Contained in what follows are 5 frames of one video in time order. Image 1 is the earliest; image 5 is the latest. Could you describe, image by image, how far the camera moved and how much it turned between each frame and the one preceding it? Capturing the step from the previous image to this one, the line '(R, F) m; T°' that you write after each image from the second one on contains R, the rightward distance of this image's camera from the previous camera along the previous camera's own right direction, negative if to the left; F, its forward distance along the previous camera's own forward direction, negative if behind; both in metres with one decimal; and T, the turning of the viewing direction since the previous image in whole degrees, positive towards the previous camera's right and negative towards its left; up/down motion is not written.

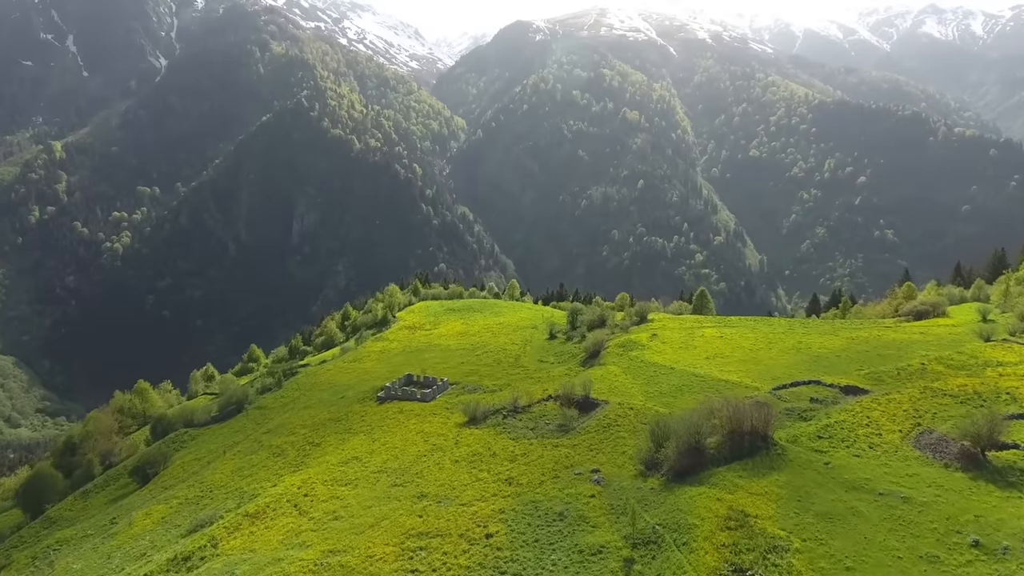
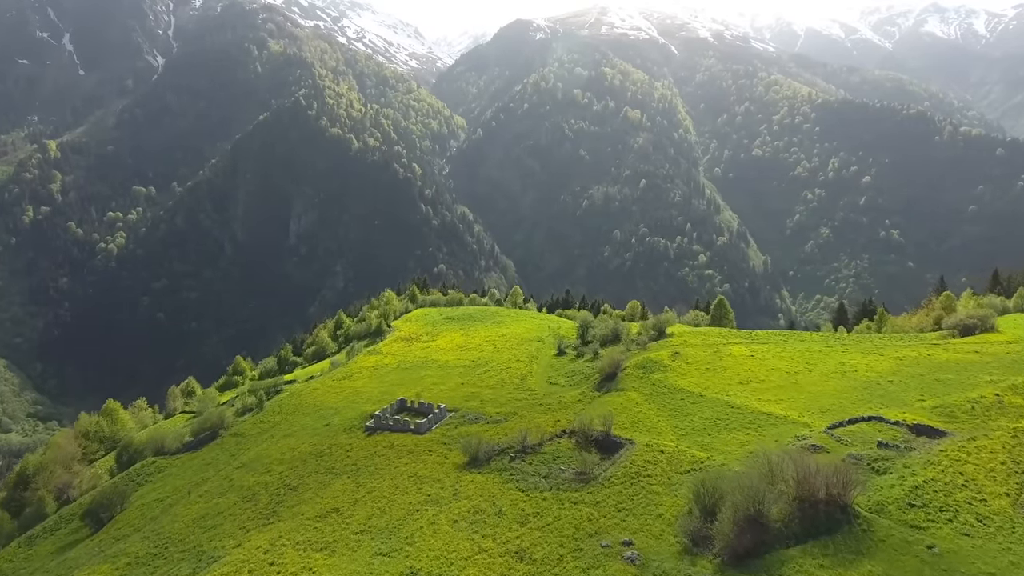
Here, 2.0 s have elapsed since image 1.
(-0.5, +7.3) m; 0°
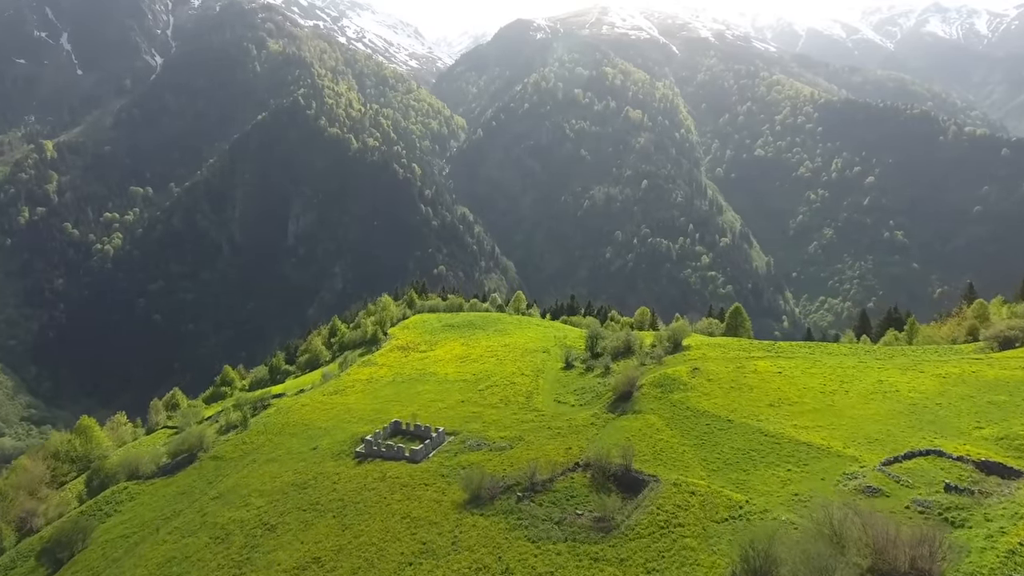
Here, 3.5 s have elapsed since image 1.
(-0.4, +5.2) m; 0°
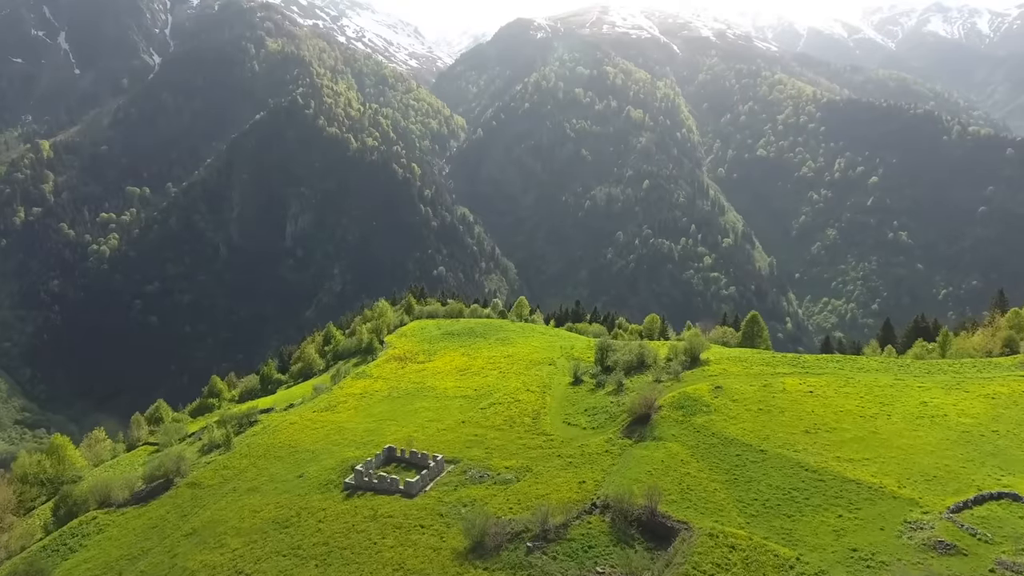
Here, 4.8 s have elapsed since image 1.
(-0.4, +4.9) m; 0°
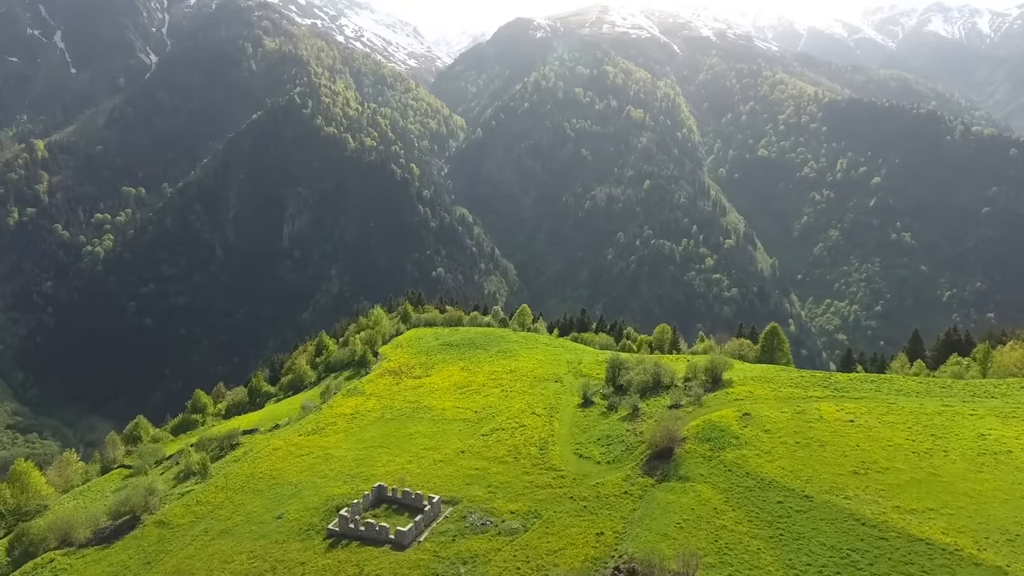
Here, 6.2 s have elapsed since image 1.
(-0.4, +5.4) m; 0°
